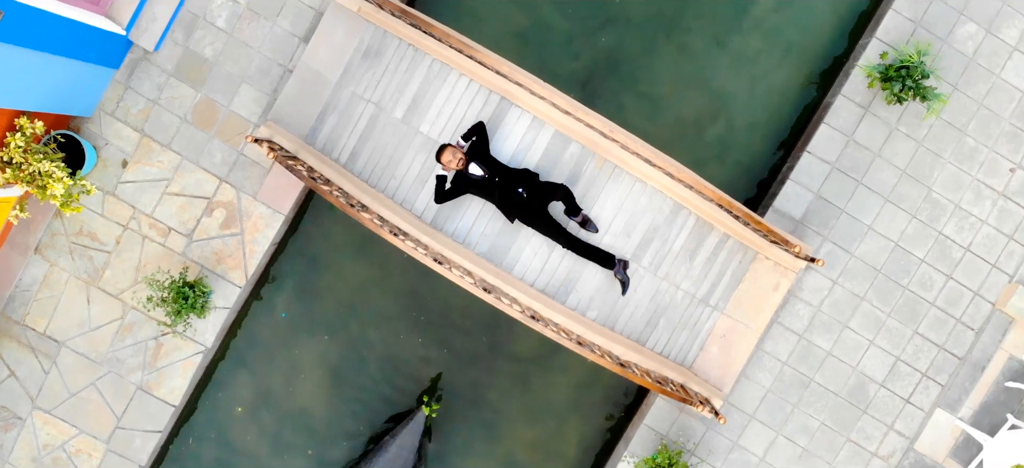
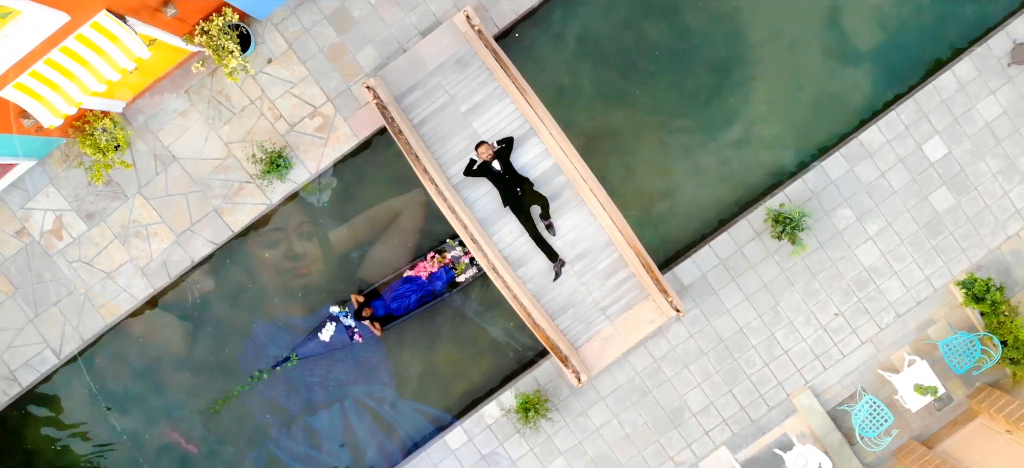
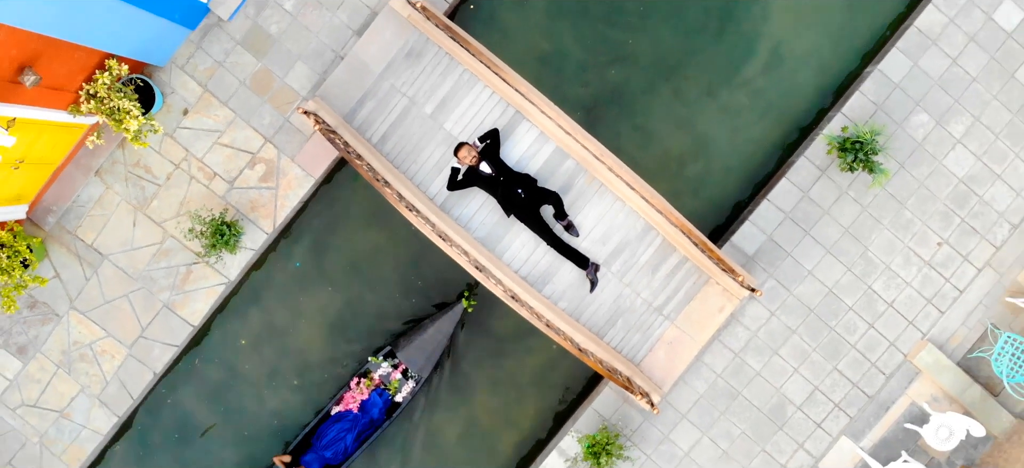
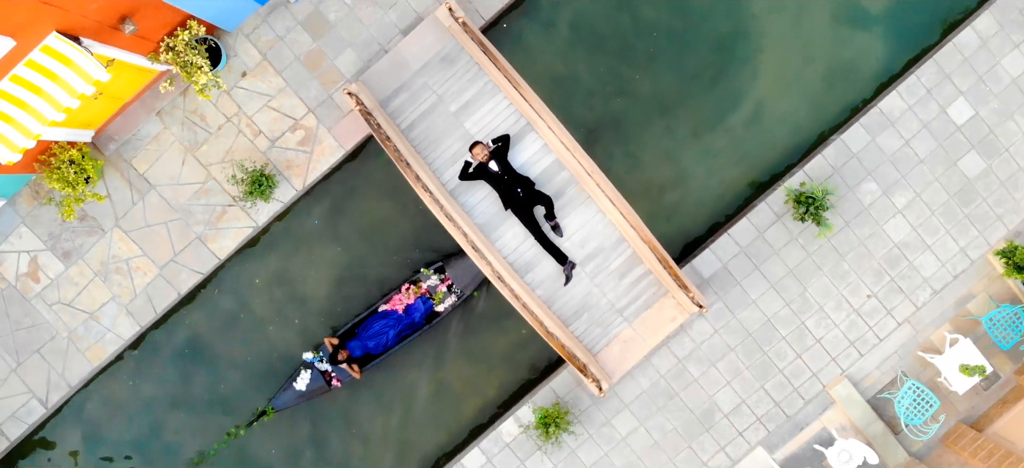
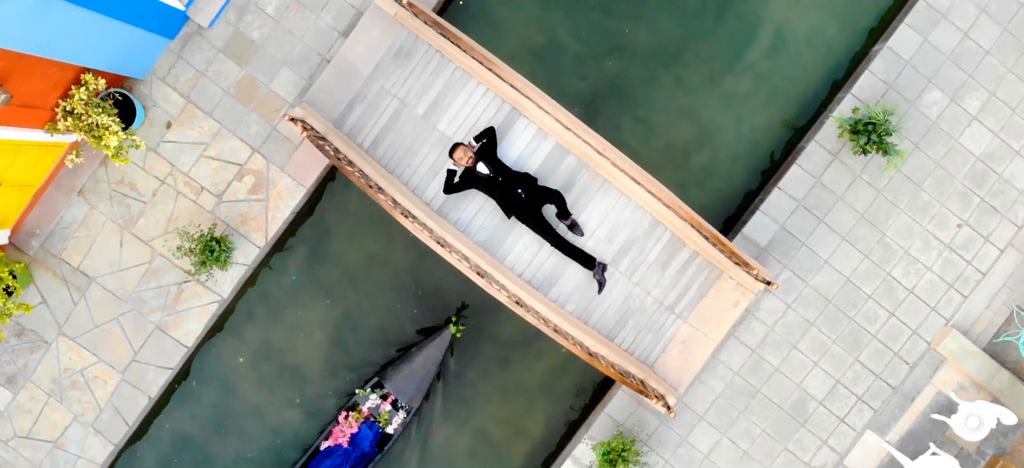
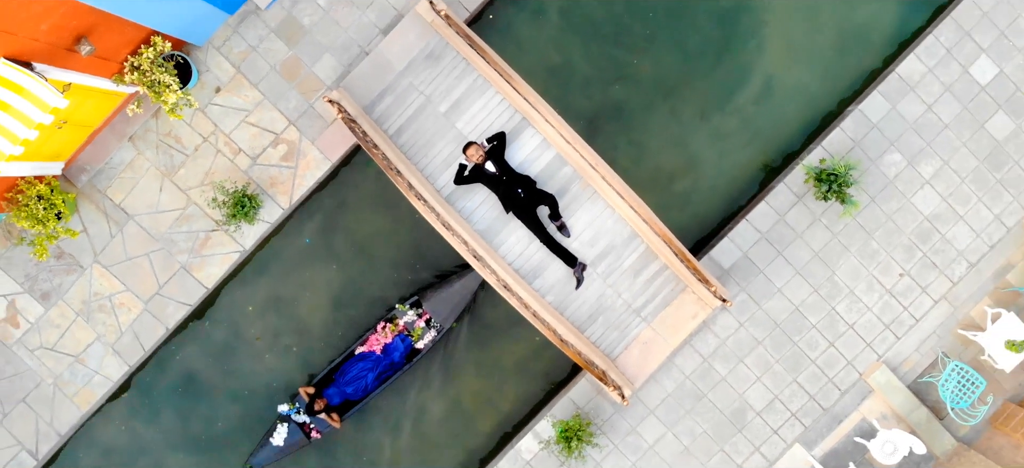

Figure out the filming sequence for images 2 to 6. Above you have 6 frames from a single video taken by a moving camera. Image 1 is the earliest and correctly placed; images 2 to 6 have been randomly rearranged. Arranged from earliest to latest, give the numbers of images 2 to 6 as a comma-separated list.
5, 3, 6, 4, 2
